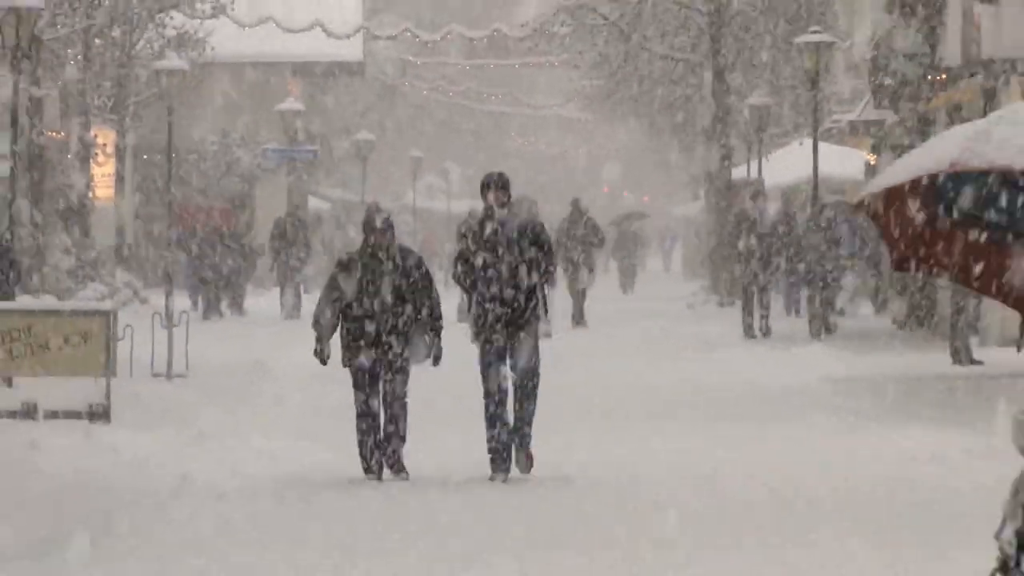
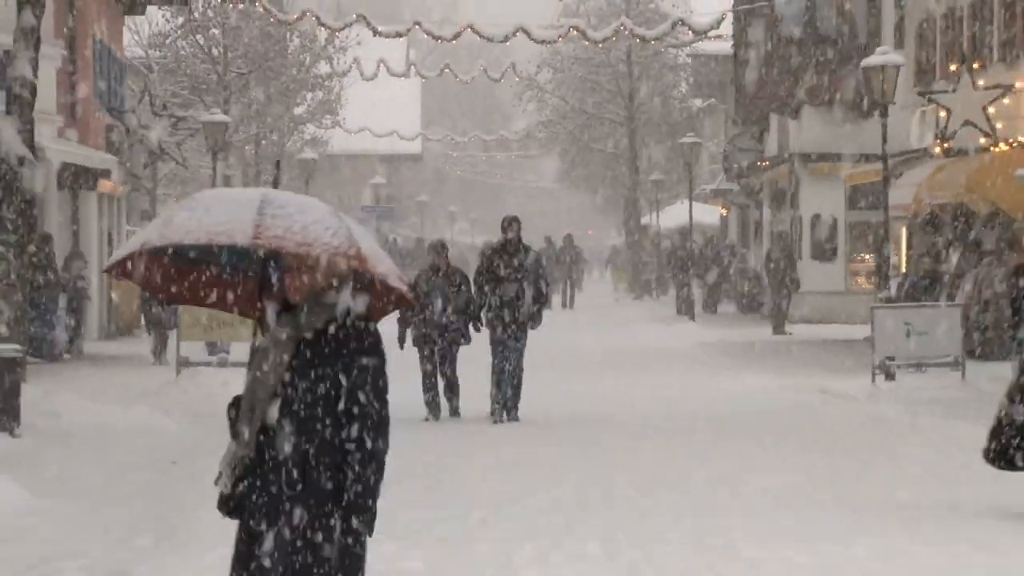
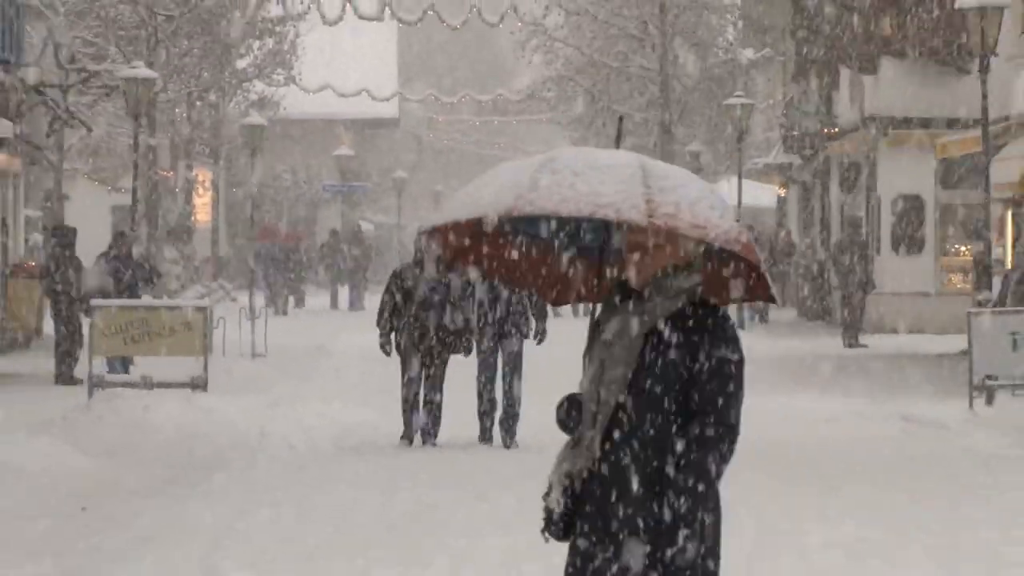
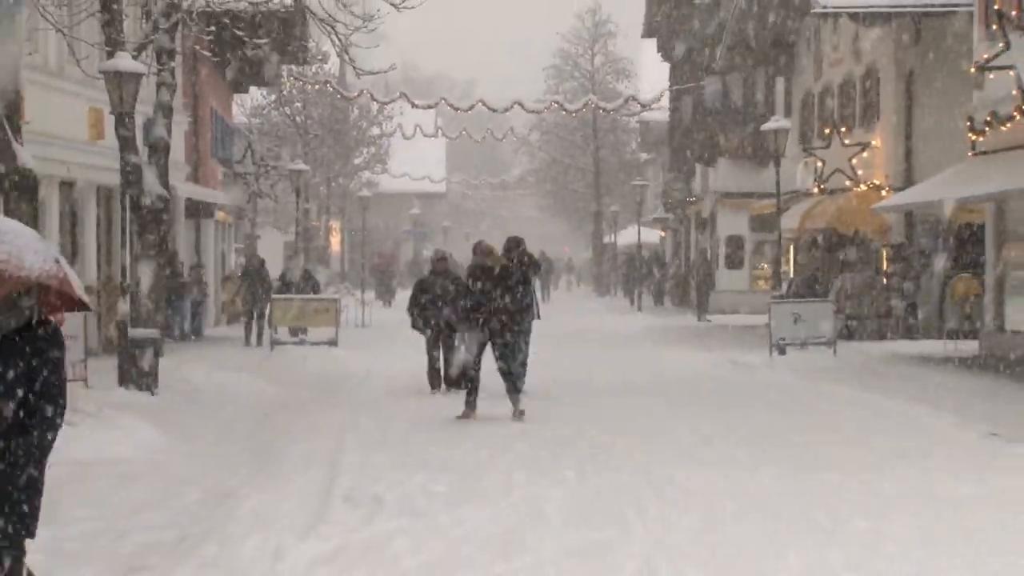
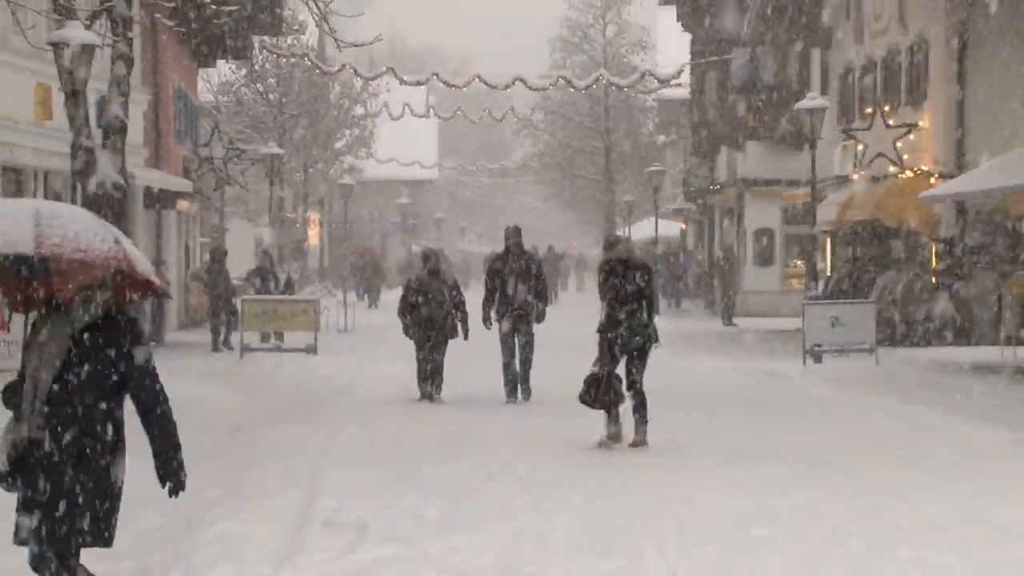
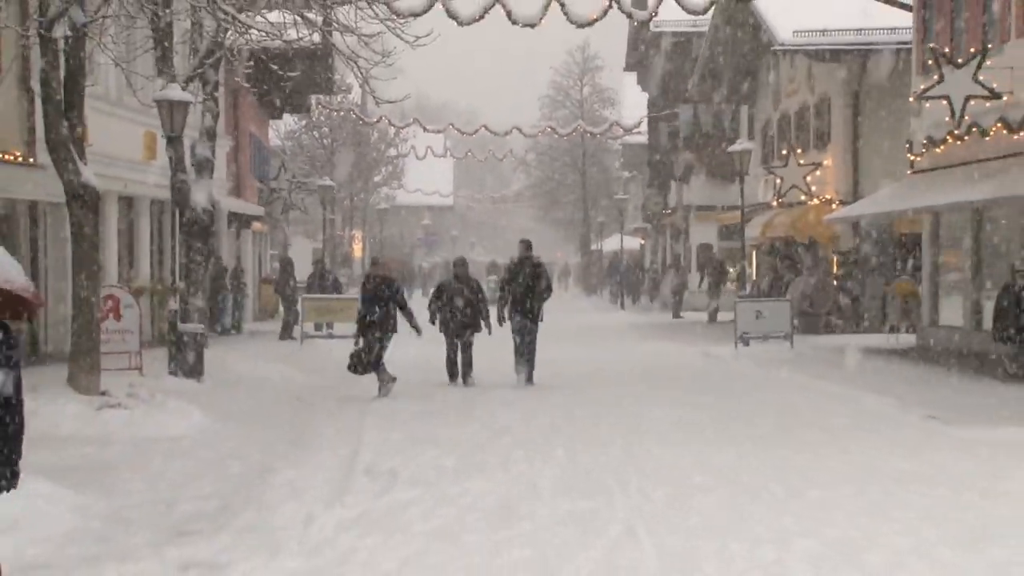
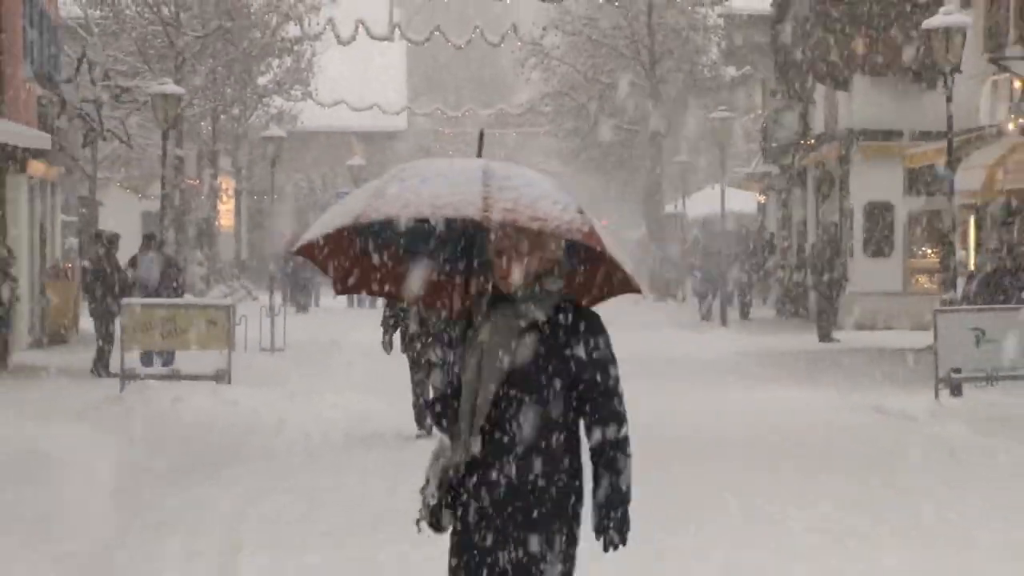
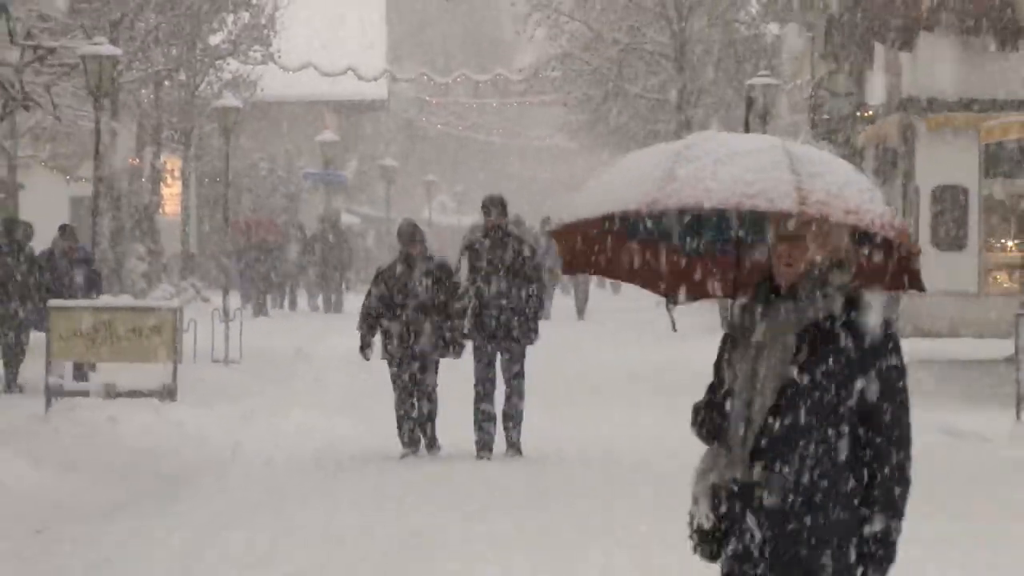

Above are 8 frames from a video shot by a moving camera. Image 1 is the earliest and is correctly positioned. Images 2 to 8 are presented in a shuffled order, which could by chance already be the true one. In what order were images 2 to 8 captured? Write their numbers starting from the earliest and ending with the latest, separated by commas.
8, 3, 7, 2, 5, 4, 6
